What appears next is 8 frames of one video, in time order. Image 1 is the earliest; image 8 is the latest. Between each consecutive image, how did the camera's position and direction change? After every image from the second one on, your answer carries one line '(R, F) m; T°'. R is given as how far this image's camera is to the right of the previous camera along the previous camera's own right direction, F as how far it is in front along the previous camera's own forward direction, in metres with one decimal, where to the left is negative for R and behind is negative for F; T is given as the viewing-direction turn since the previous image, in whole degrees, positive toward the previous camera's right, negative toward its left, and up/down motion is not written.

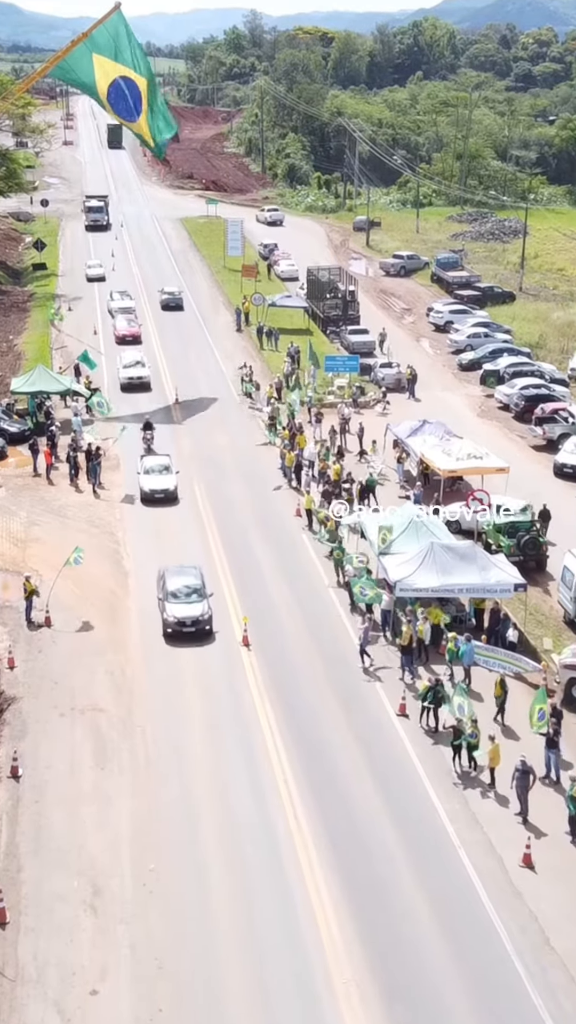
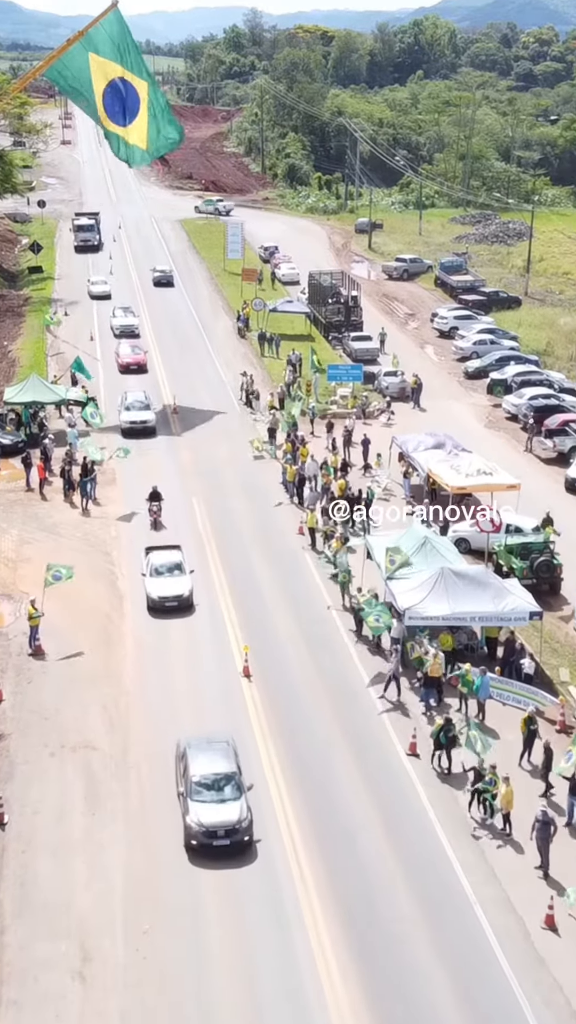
(-0.1, +1.9) m; 0°
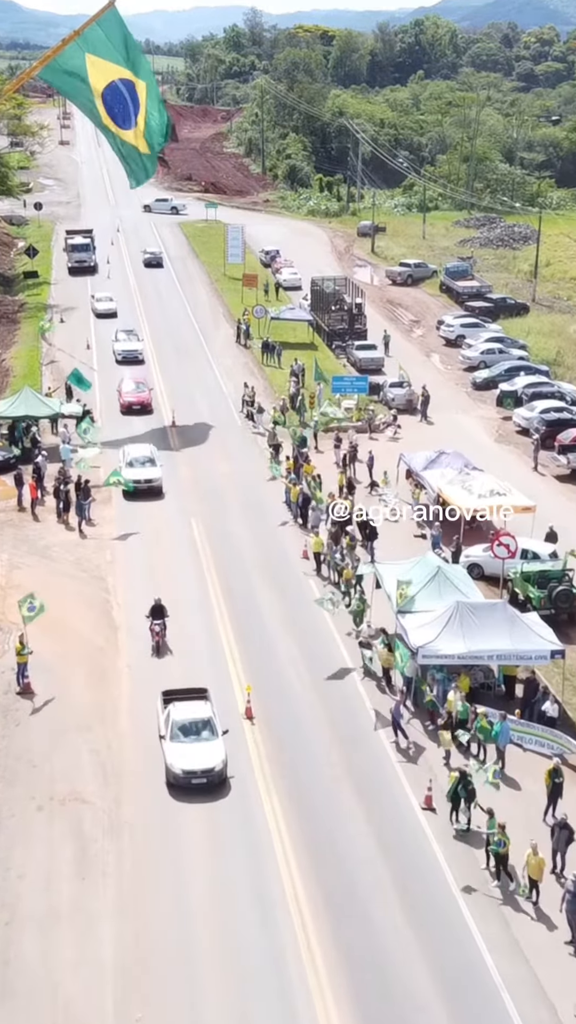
(-0.1, +2.3) m; 0°
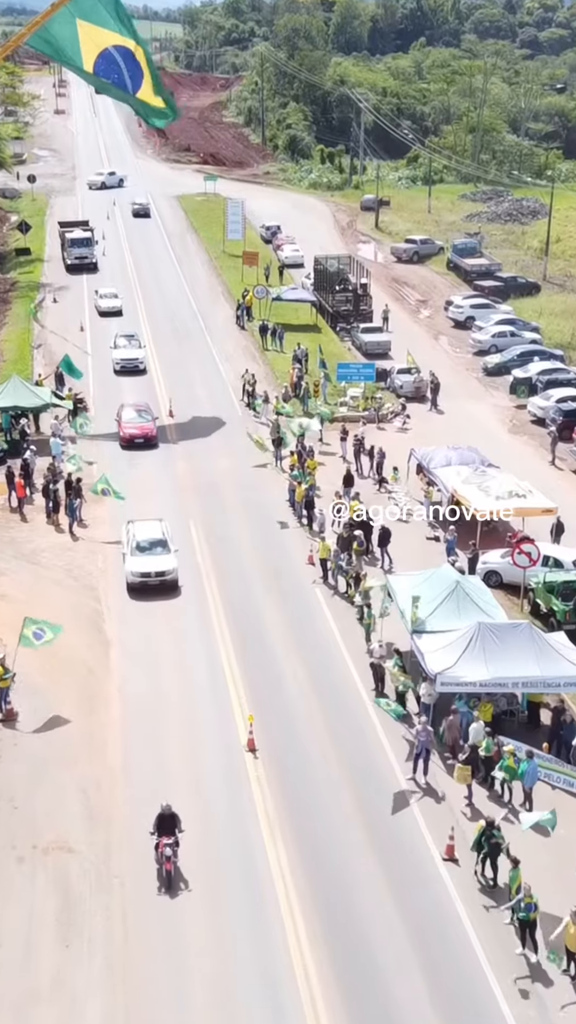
(-0.2, +2.9) m; 0°
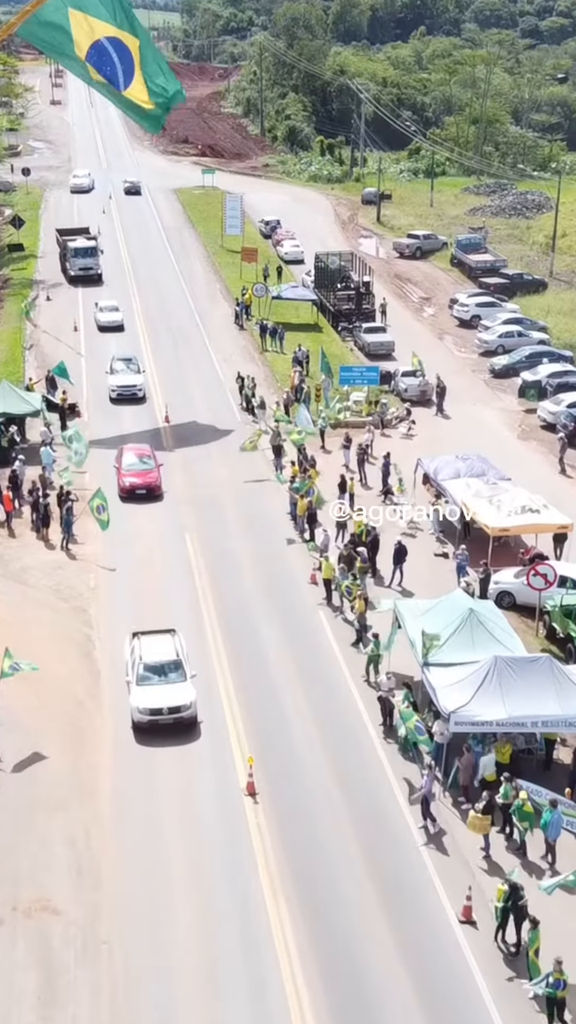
(-0.1, +2.1) m; 0°
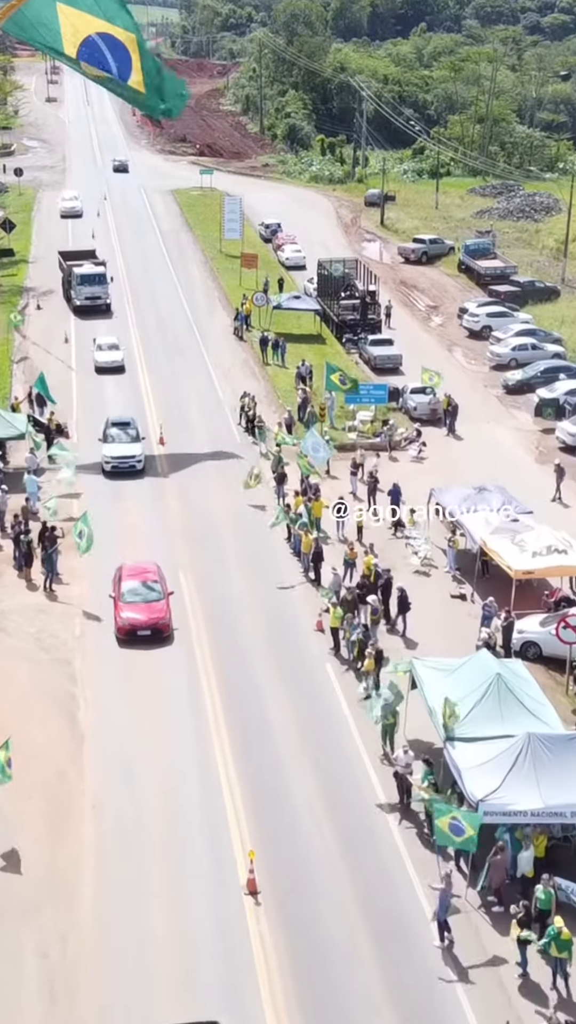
(-0.1, +3.4) m; 0°
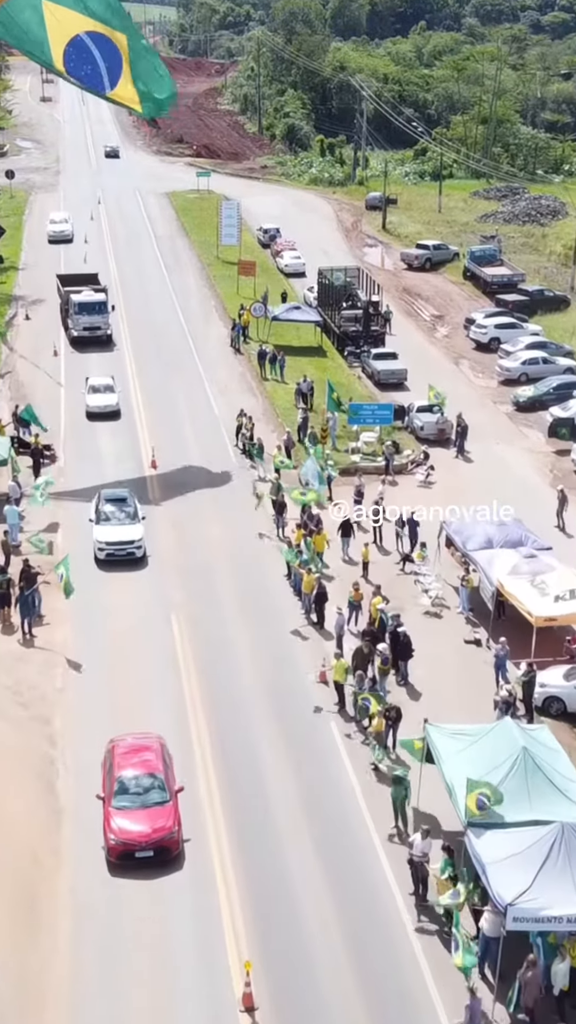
(0.0, +3.0) m; 0°
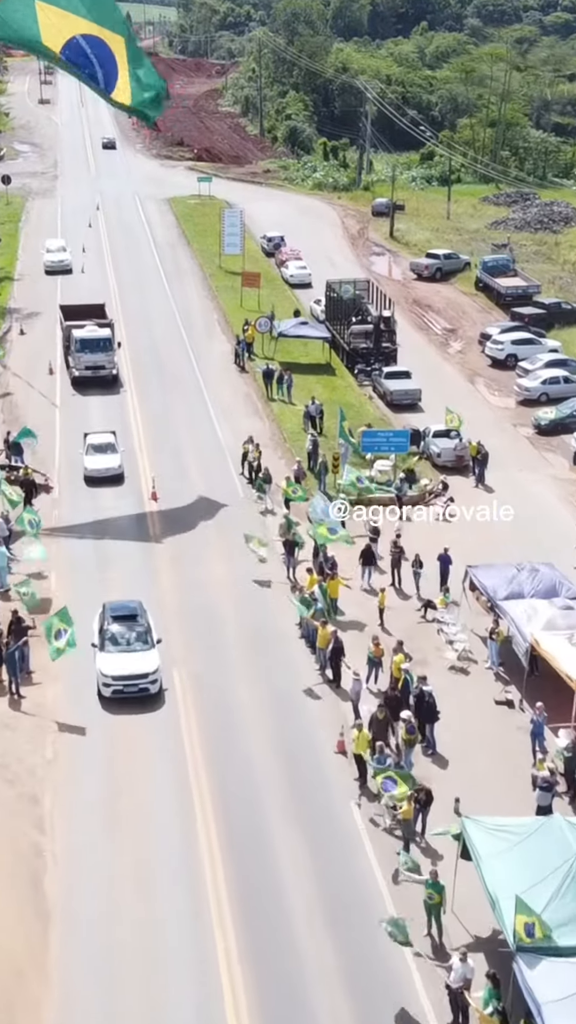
(-0.3, +3.2) m; 0°
